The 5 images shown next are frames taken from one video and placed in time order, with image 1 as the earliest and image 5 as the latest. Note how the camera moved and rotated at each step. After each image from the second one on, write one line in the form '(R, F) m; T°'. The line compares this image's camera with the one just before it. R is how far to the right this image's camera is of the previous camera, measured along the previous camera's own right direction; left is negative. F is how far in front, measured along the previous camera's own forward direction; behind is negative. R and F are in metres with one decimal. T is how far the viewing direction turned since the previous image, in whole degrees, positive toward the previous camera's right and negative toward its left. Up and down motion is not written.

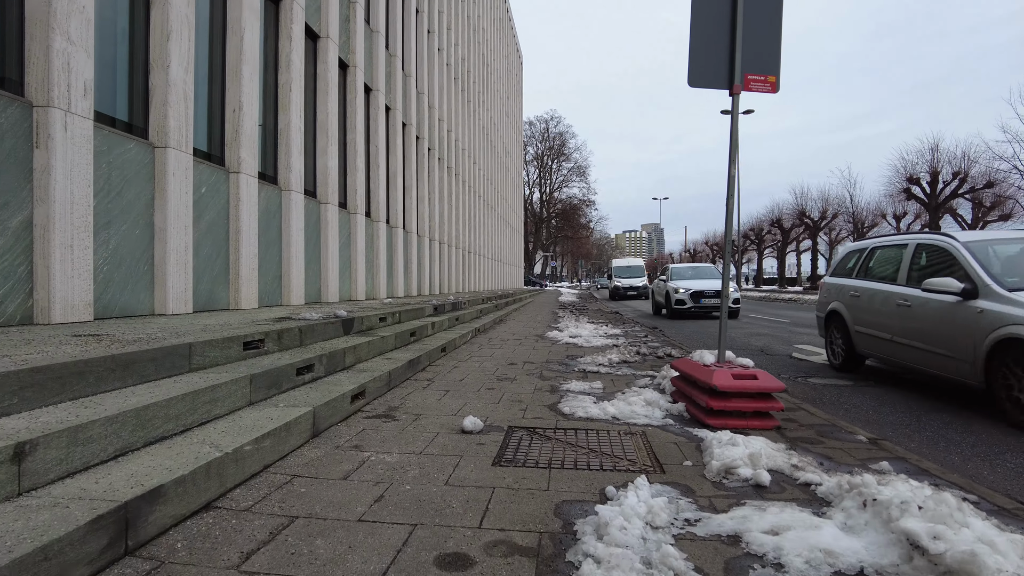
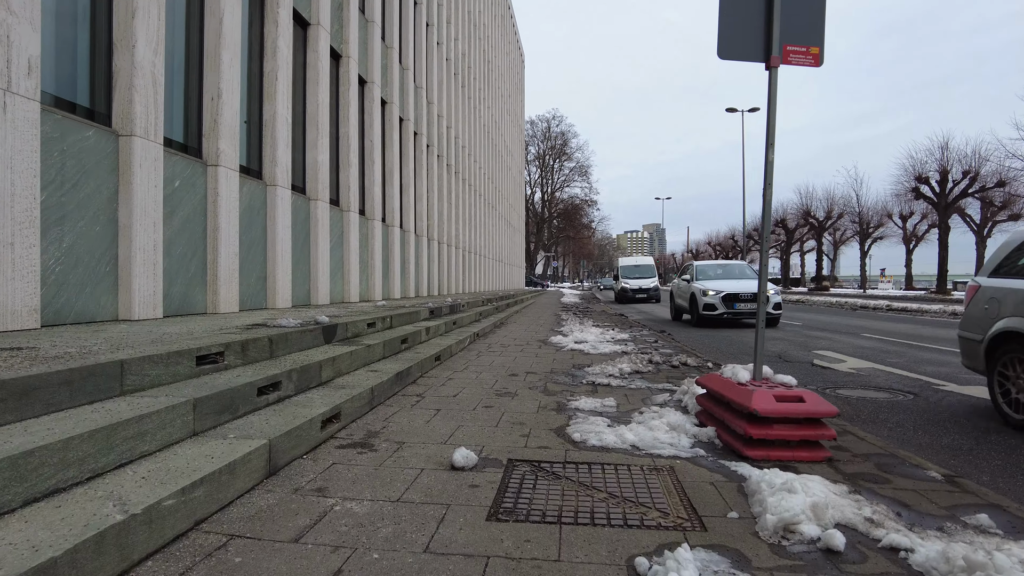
(0.0, +0.6) m; 0°
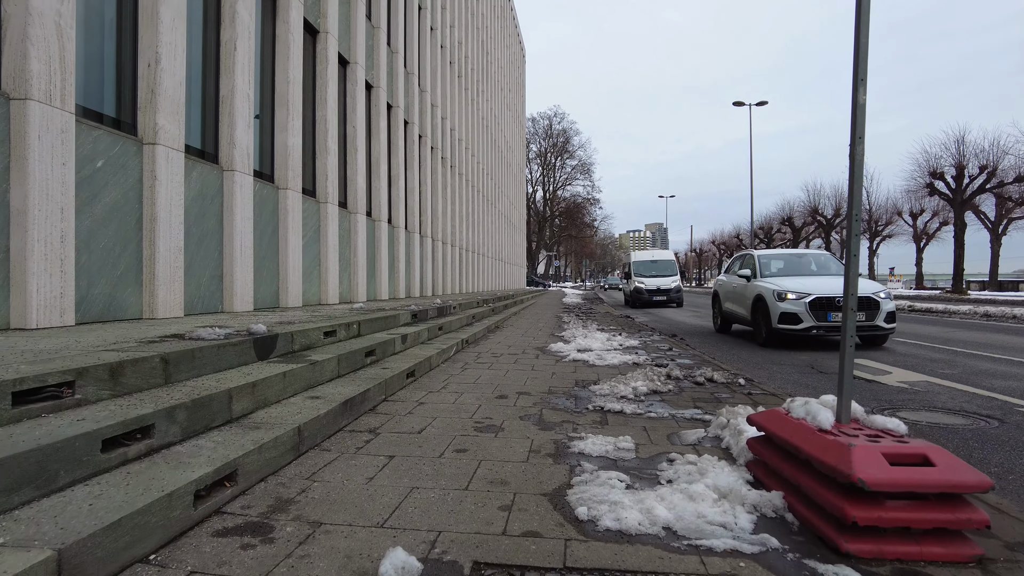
(+0.1, +1.1) m; 0°
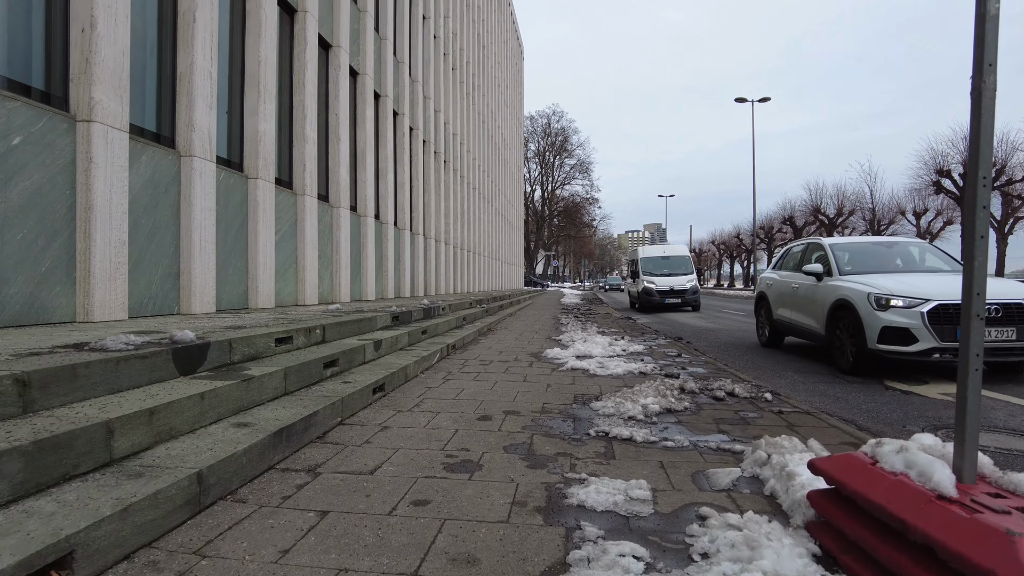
(+0.1, +0.8) m; 0°
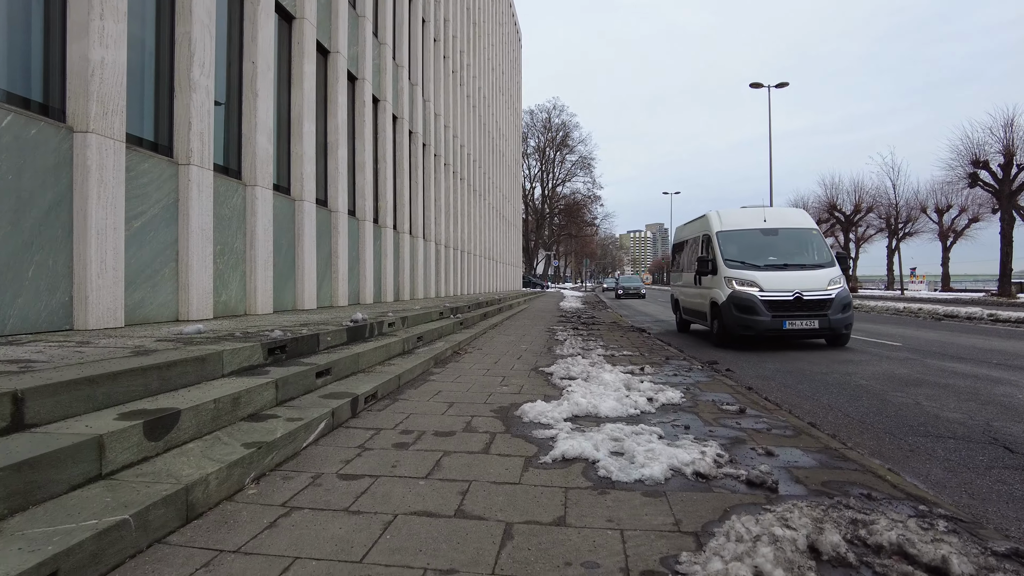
(+0.3, +2.8) m; 0°
